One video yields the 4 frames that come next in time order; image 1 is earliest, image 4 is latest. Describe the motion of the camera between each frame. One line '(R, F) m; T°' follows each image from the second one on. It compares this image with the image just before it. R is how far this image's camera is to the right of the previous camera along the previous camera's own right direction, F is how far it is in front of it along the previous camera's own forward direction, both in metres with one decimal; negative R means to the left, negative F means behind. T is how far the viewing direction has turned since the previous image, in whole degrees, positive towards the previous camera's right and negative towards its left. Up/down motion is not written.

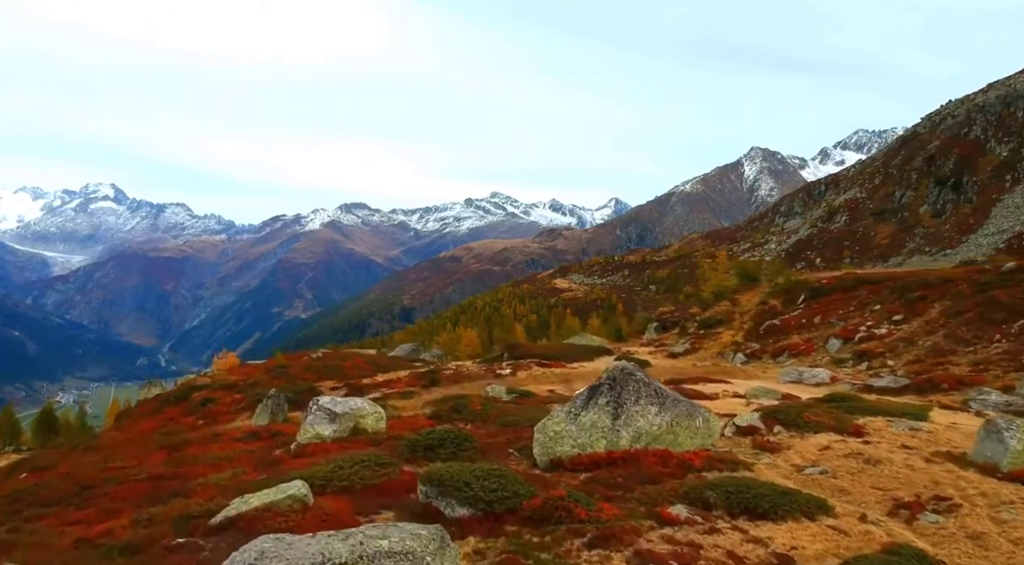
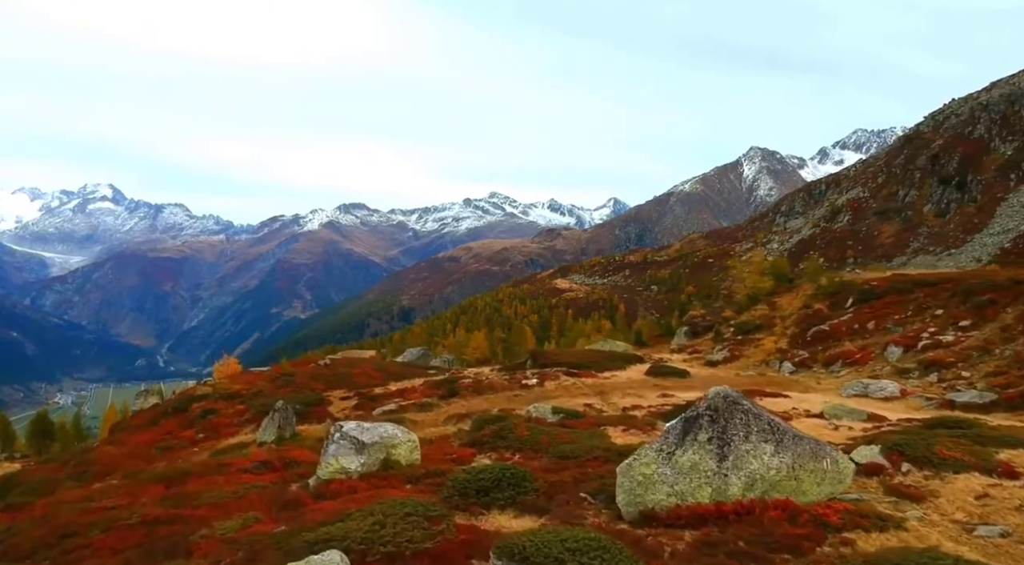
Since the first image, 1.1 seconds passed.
(-1.7, +3.9) m; 0°
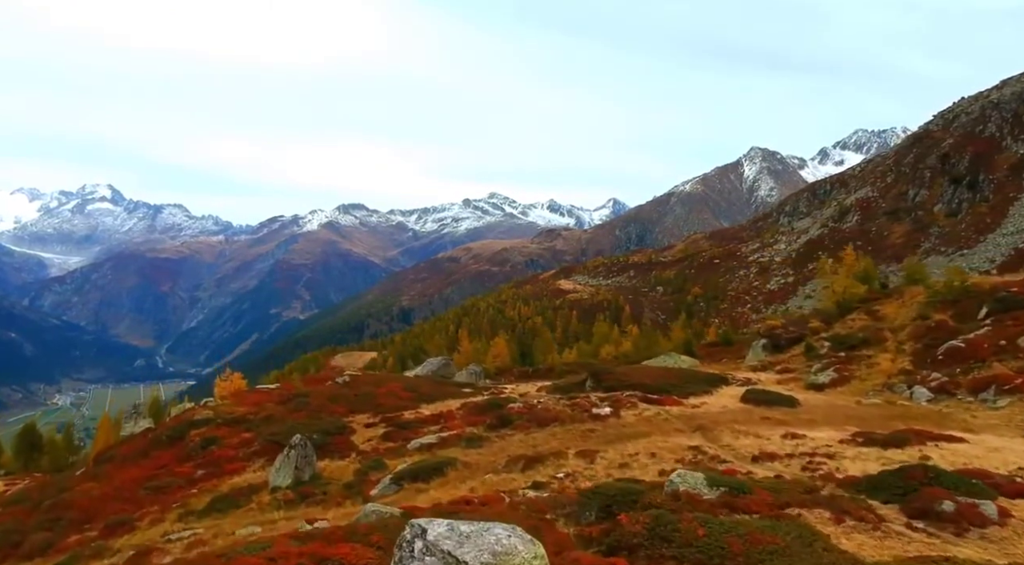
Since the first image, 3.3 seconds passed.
(-3.4, +8.4) m; 0°
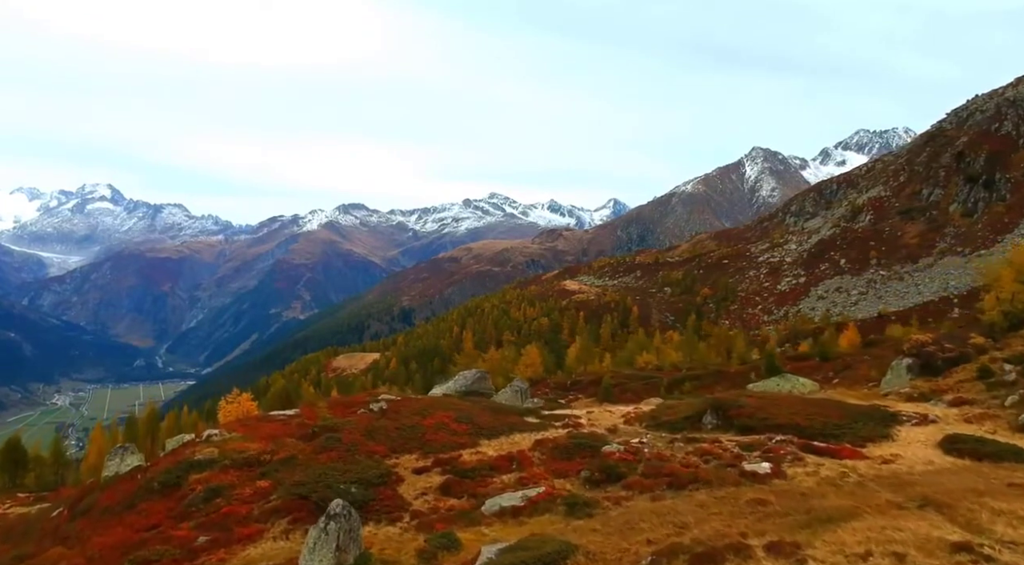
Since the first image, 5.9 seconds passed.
(-4.3, +10.5) m; 0°
